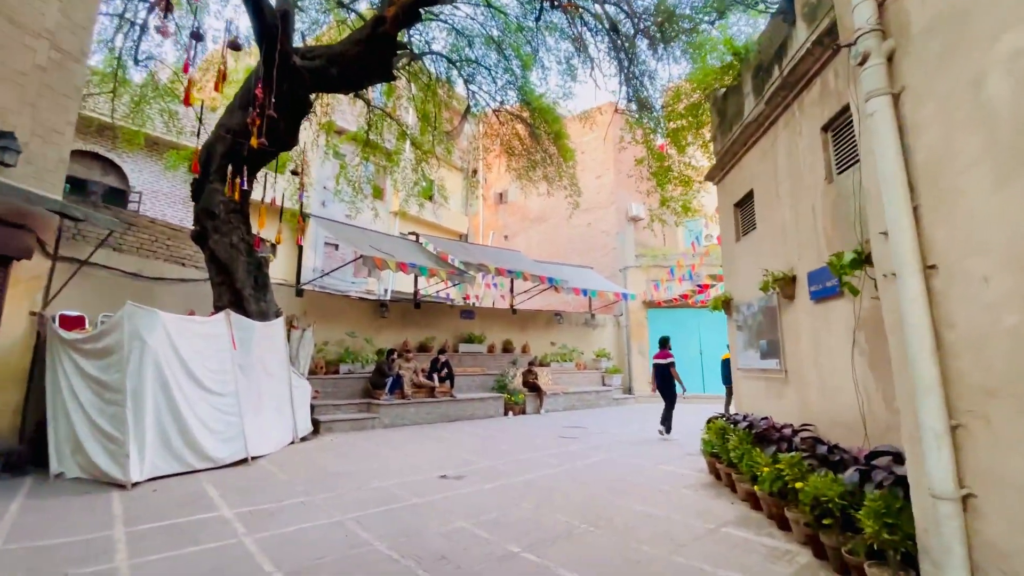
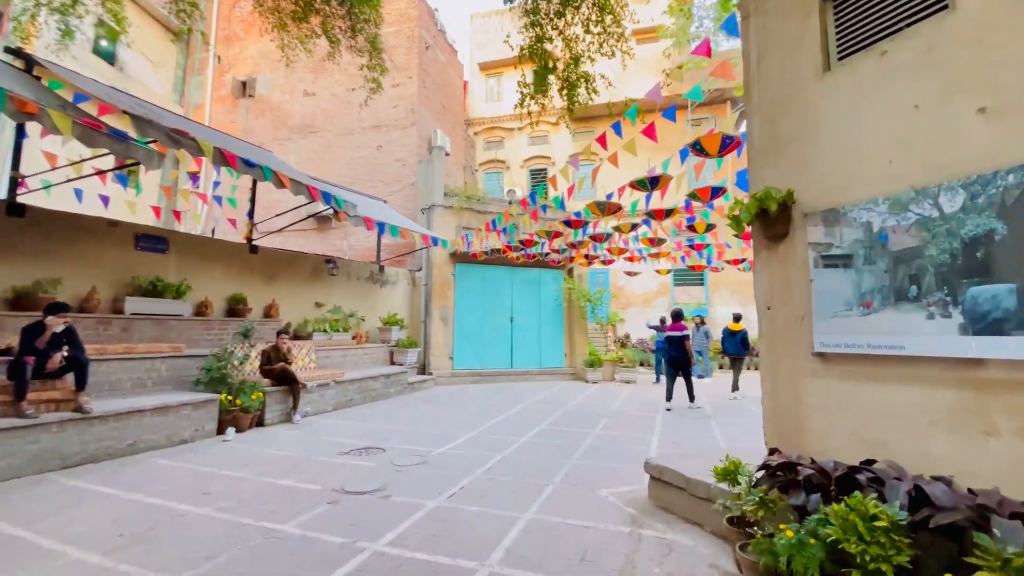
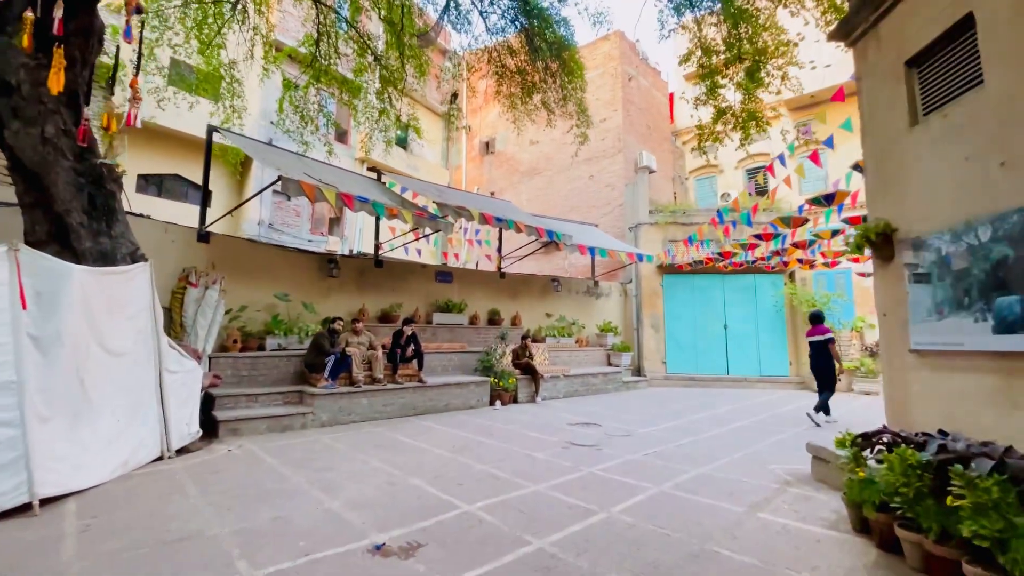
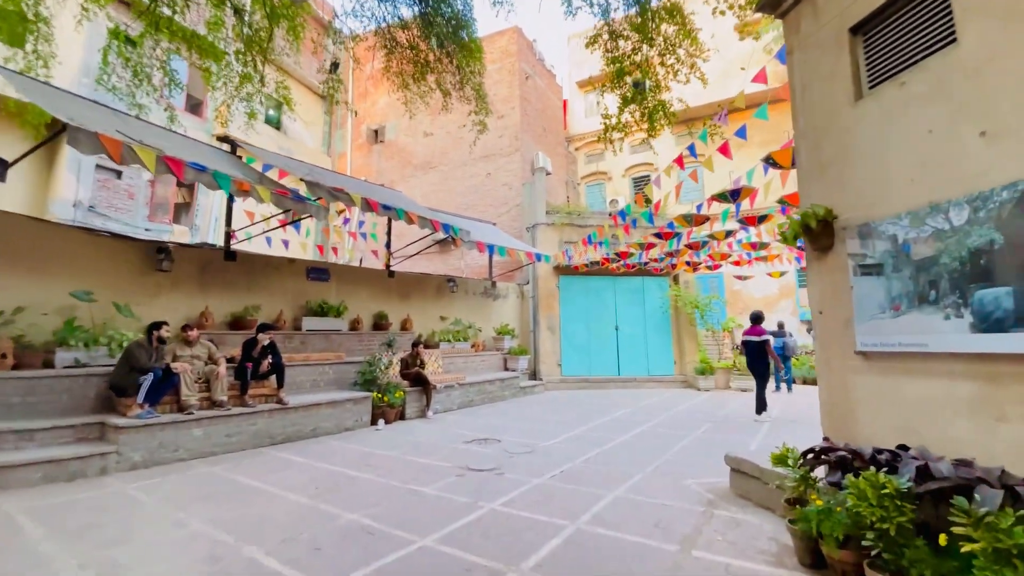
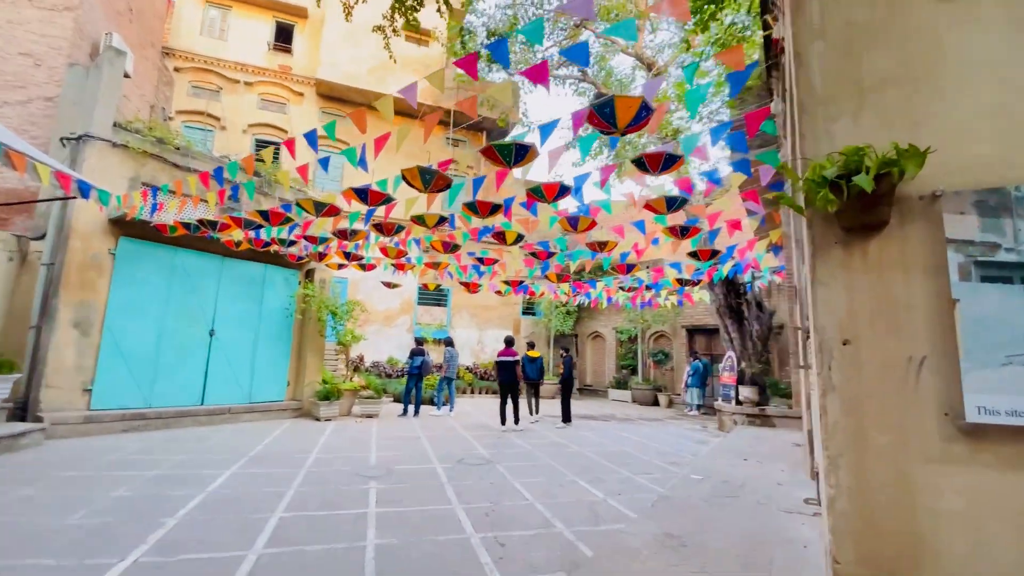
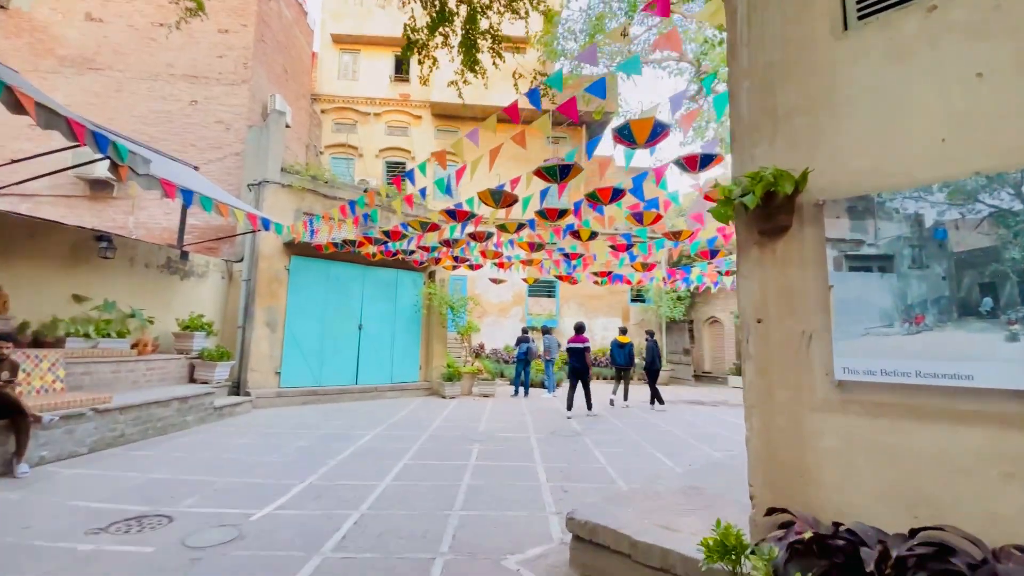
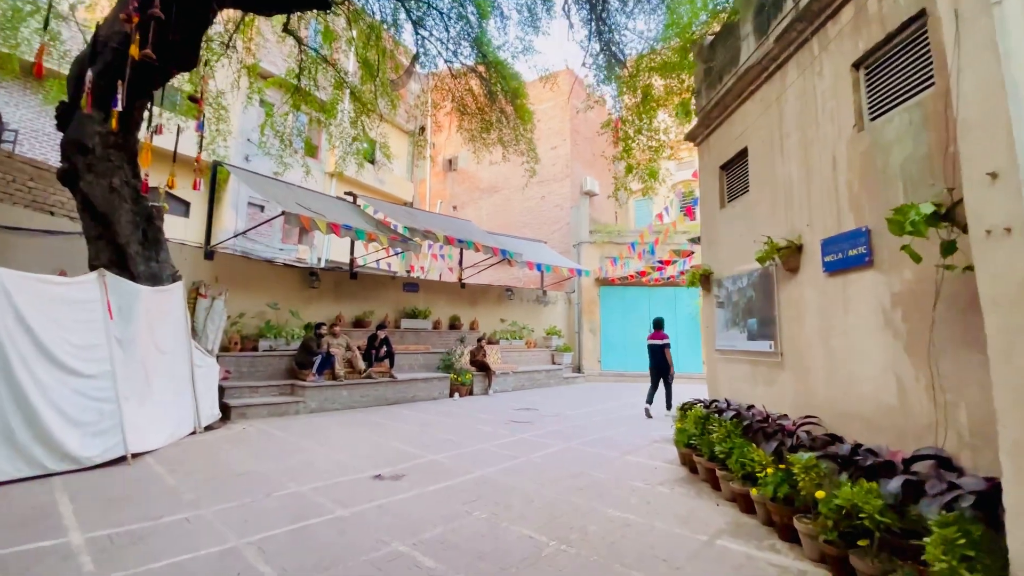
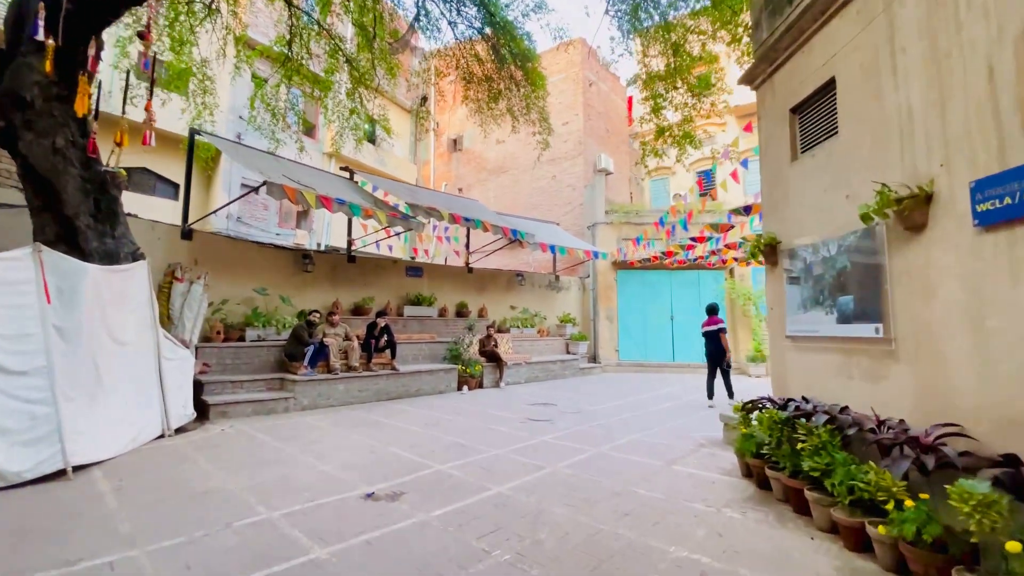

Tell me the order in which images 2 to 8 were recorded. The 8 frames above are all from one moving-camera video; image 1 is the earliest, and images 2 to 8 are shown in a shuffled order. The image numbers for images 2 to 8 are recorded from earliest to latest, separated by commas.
7, 8, 3, 4, 2, 6, 5
